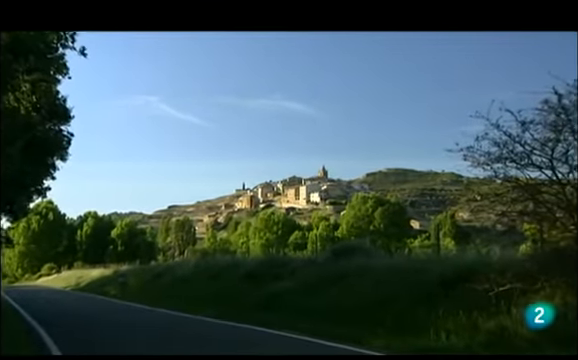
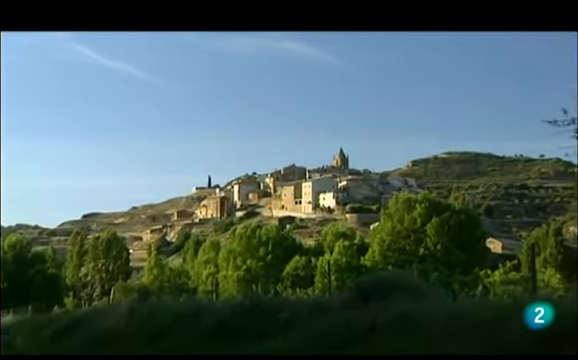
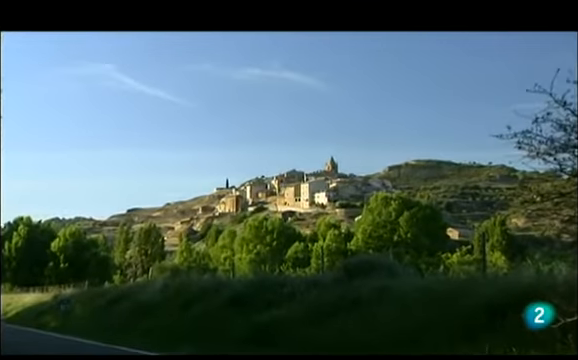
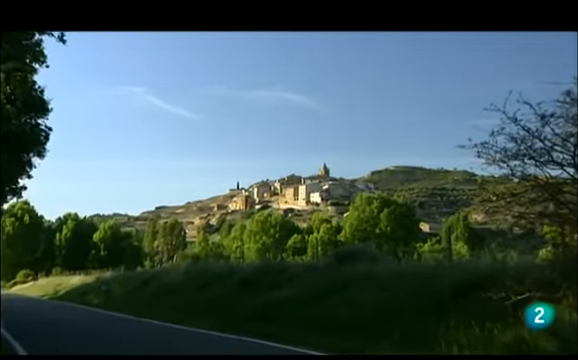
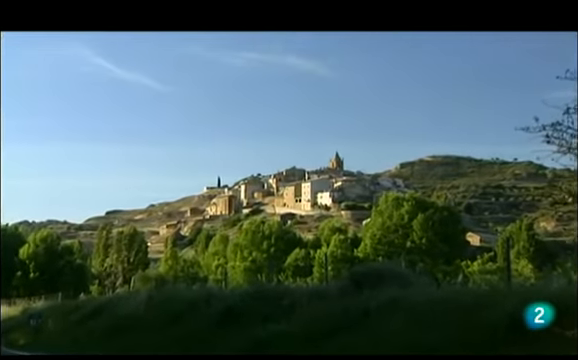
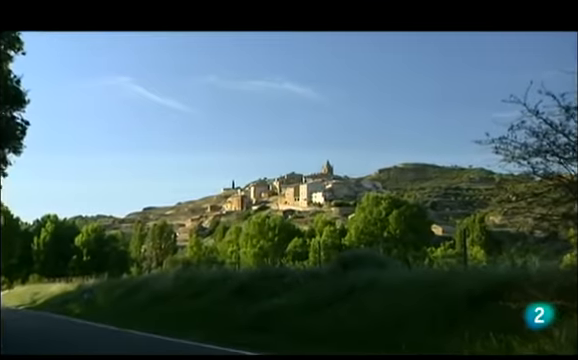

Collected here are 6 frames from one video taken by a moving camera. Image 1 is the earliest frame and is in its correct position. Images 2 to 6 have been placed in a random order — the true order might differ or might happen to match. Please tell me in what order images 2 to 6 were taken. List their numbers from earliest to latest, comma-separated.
4, 6, 3, 5, 2
